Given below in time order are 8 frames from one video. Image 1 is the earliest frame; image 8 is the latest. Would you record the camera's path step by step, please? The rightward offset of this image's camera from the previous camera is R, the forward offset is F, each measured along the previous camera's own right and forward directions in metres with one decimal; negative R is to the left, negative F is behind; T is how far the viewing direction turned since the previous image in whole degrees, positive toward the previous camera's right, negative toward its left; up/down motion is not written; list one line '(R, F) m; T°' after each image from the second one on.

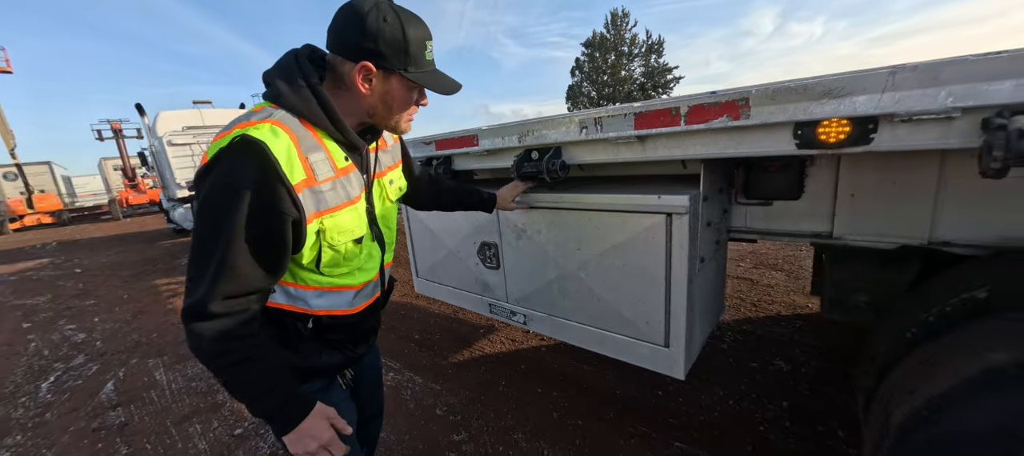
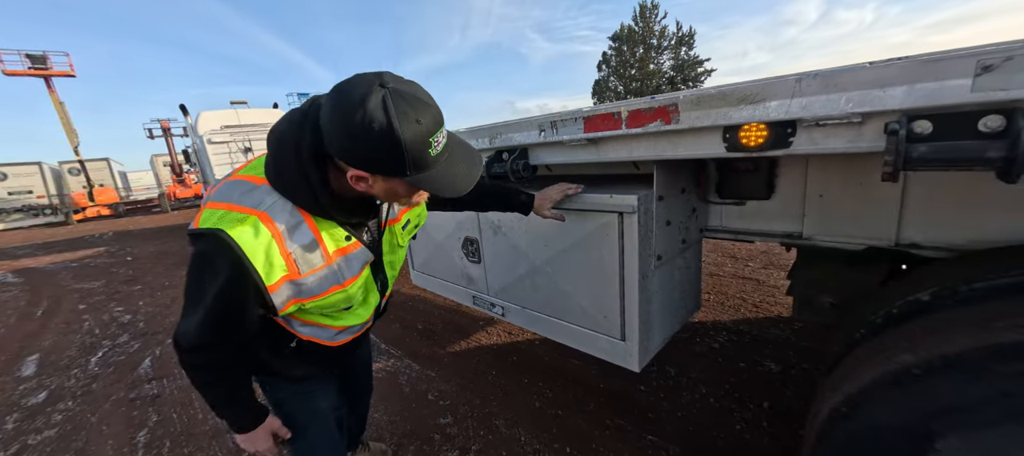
(+0.2, -0.1) m; -4°
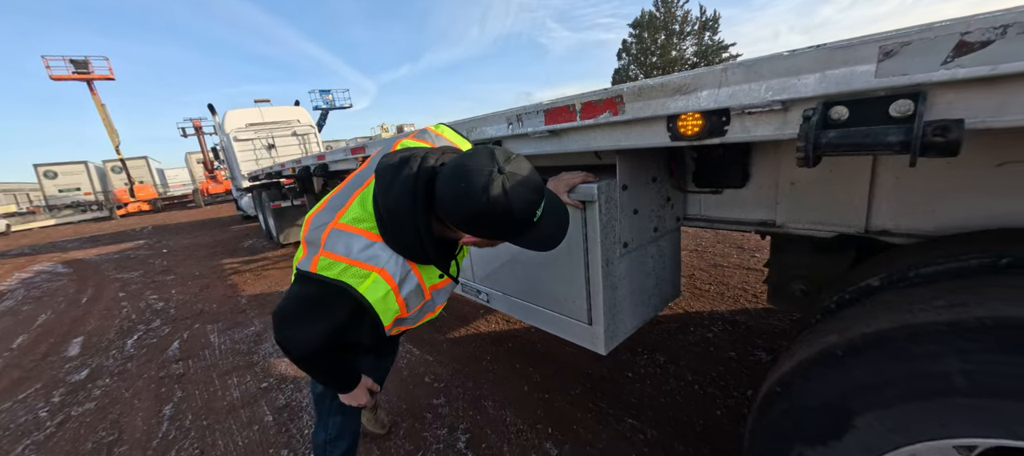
(+0.2, -0.1) m; -3°
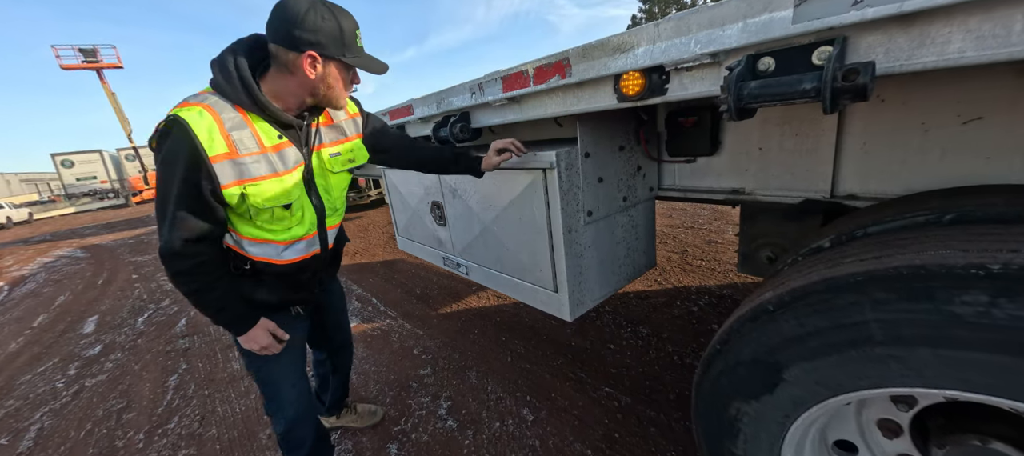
(+0.2, 0.0) m; -1°
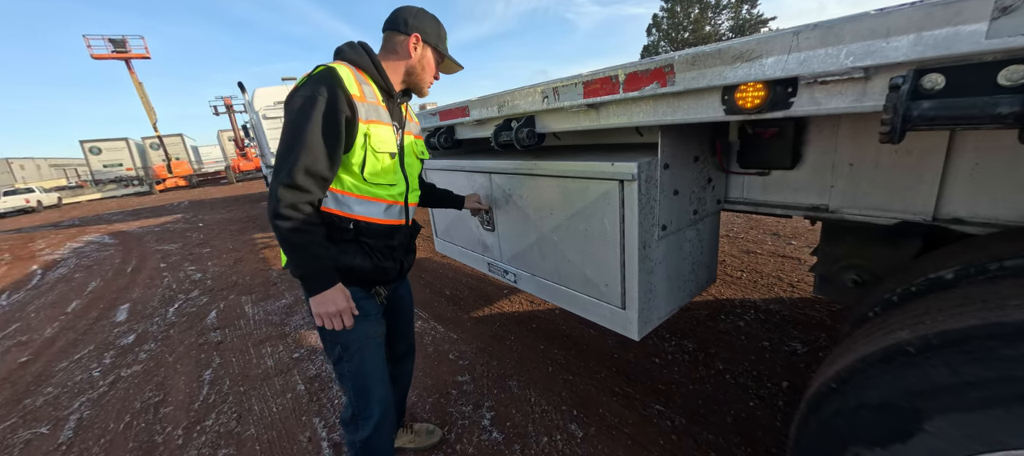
(-0.2, +0.1) m; -2°
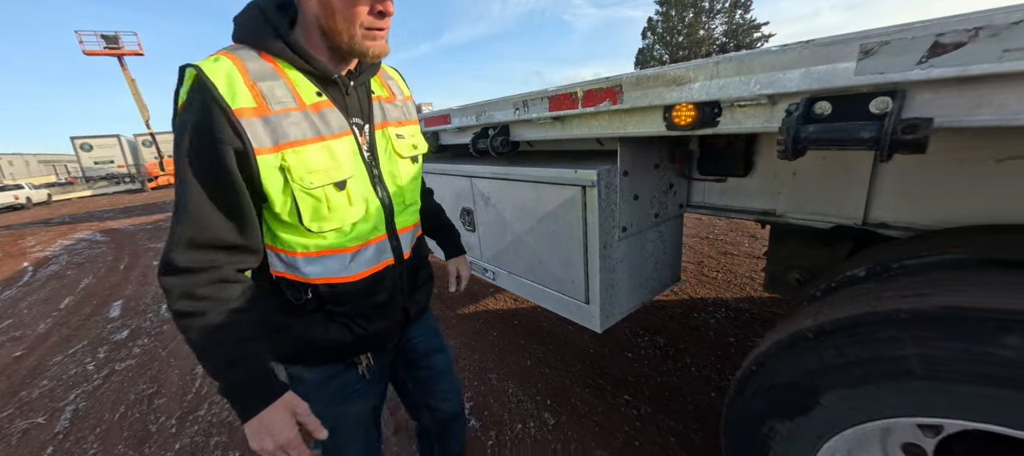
(+0.1, -0.1) m; +1°
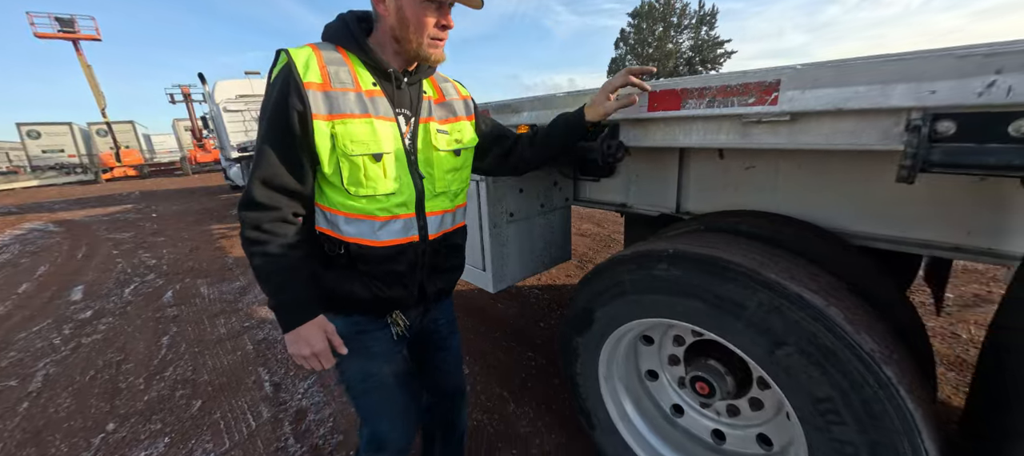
(+0.4, -0.5) m; +4°
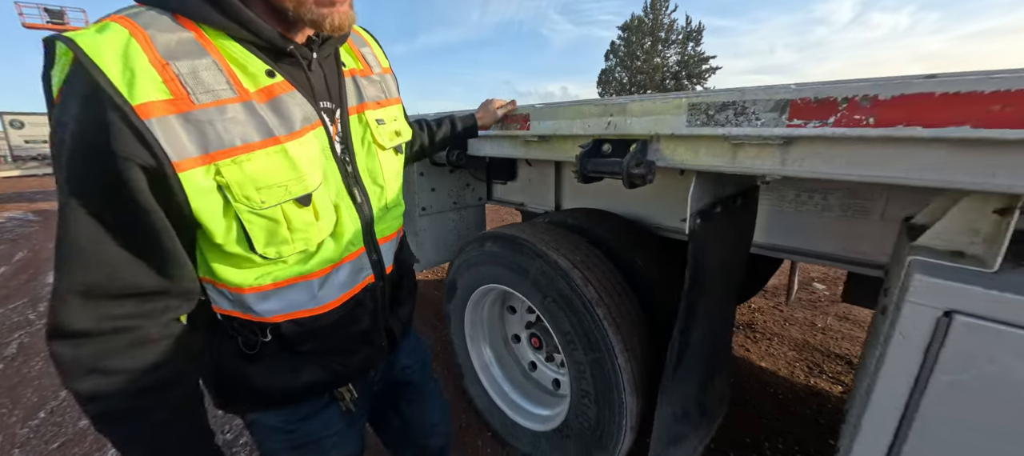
(+0.6, -0.4) m; +1°
